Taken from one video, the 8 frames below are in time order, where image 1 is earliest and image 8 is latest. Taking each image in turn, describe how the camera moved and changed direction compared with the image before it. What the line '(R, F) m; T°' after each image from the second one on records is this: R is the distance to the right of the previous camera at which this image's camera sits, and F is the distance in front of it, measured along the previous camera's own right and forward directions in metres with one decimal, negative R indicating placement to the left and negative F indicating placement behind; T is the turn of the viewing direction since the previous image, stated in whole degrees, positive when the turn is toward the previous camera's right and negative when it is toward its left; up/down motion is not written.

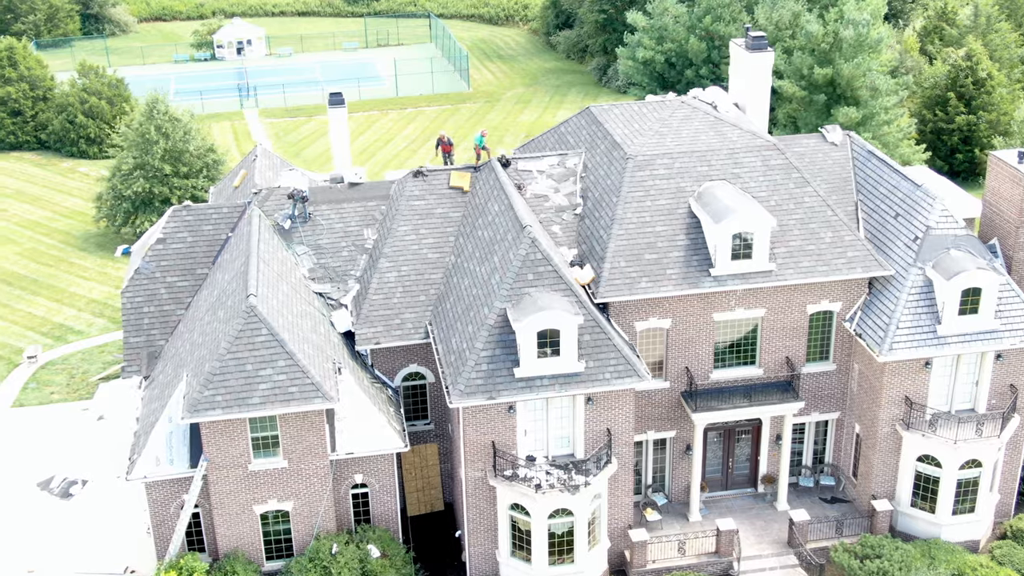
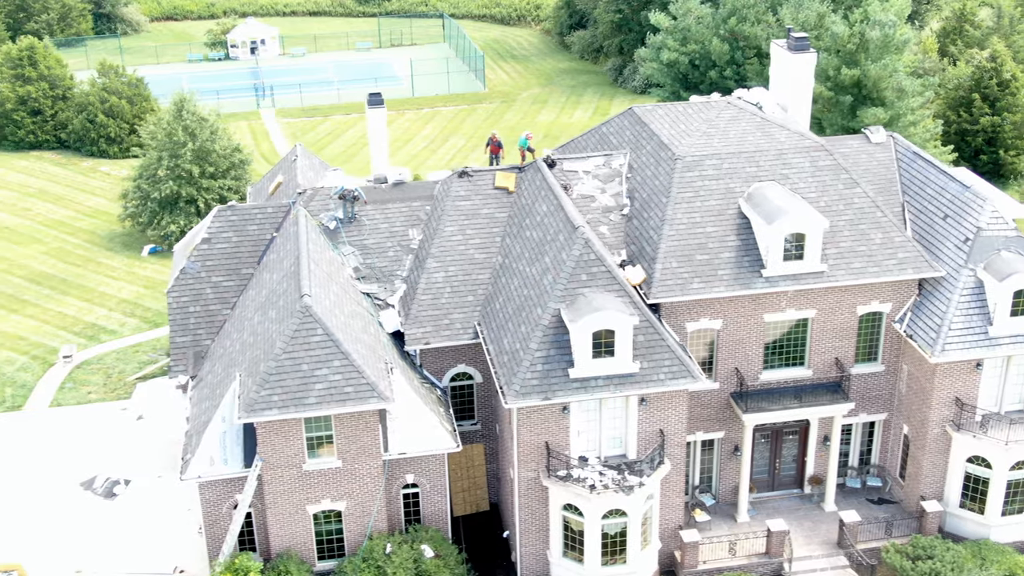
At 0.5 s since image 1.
(-1.4, 0.0) m; 0°
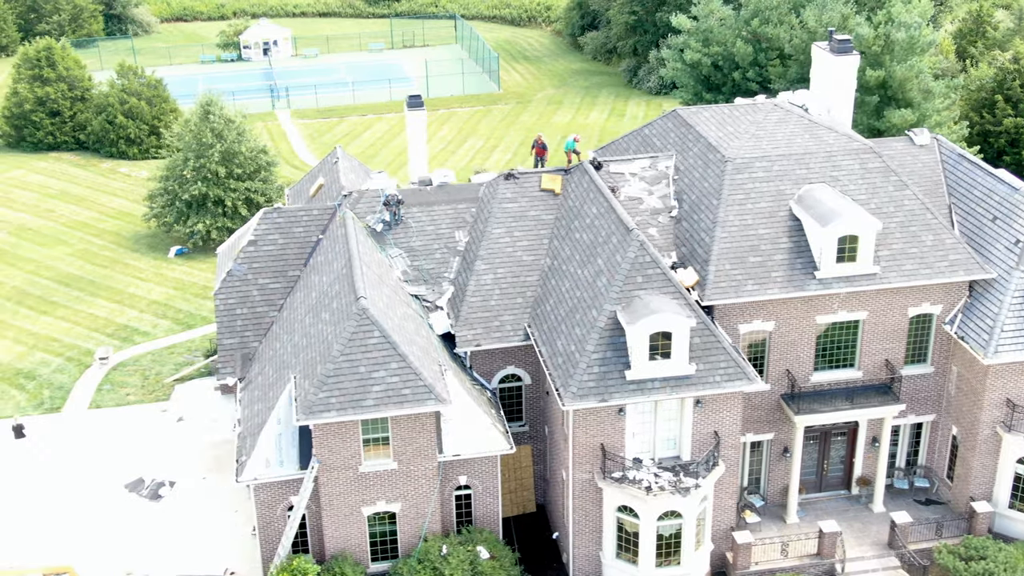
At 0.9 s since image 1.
(-1.5, 0.0) m; 0°
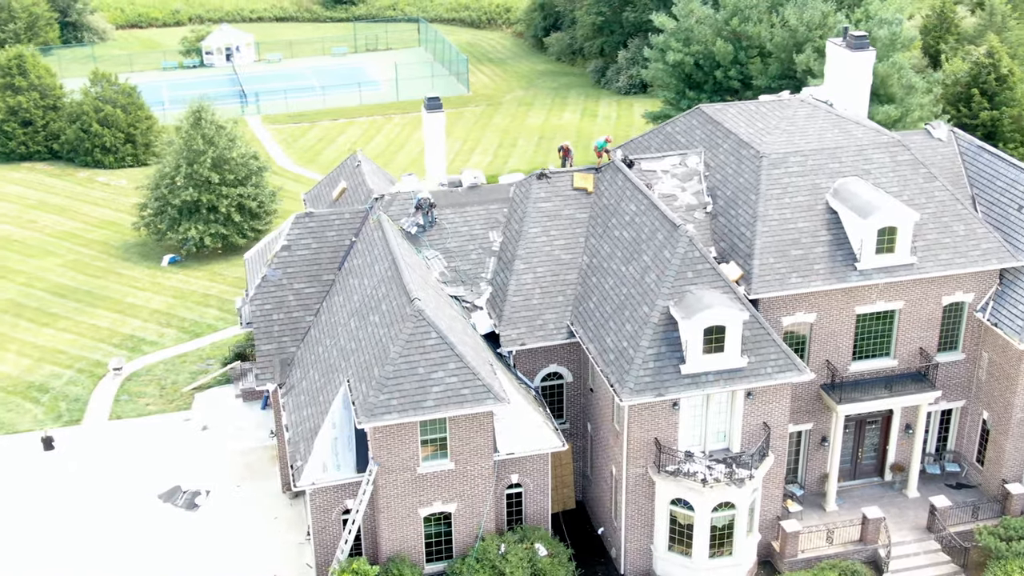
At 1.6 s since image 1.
(-2.9, -0.2) m; +3°
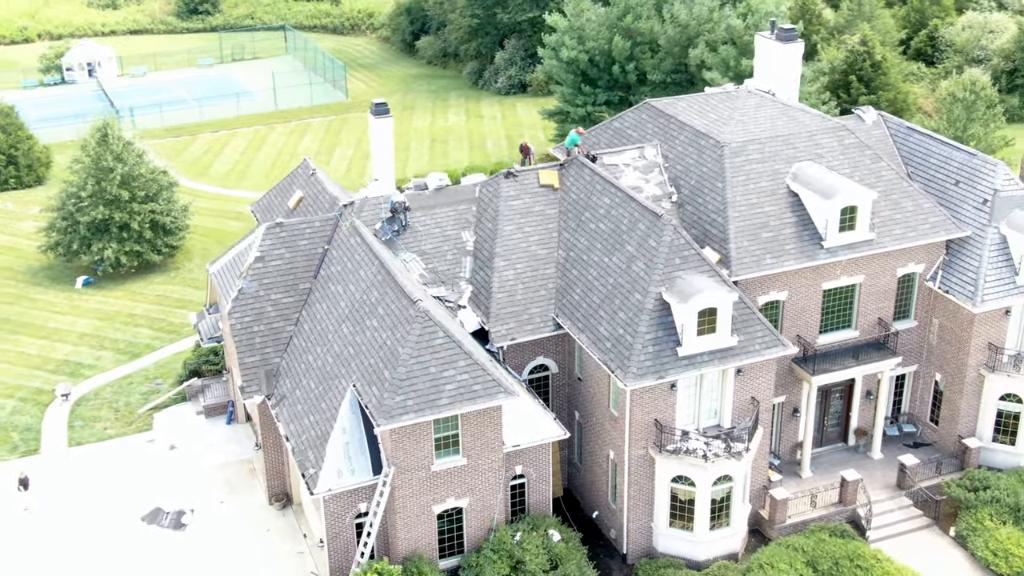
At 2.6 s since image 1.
(-4.2, -0.5) m; +8°
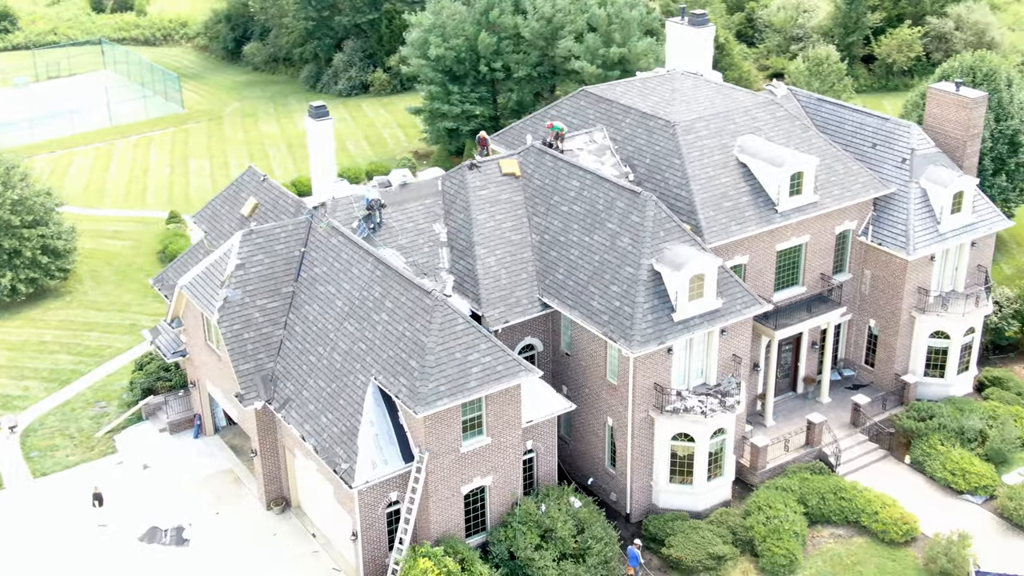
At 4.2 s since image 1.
(-6.1, -0.9) m; +10°
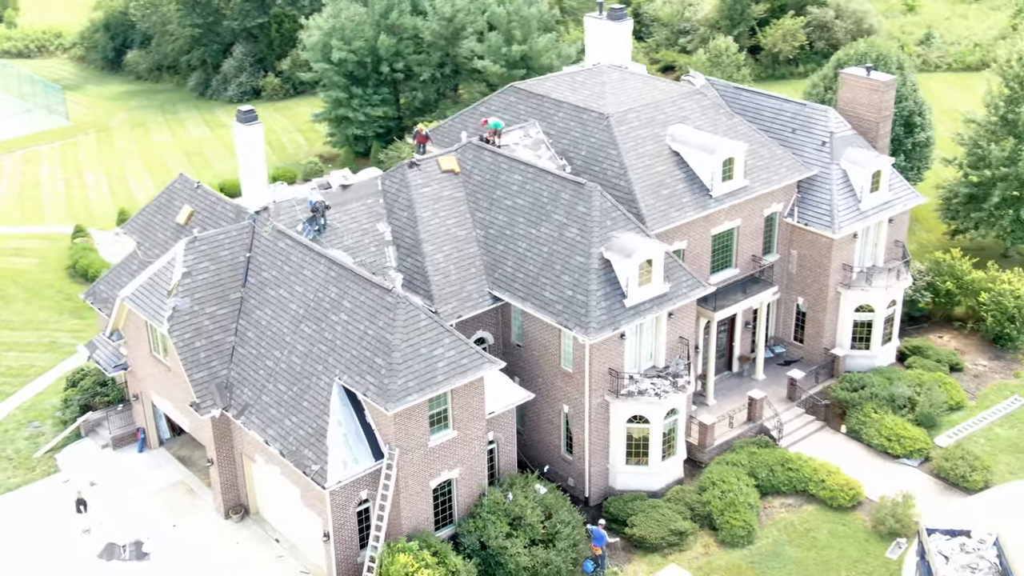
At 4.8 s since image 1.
(-2.3, -0.4) m; +6°
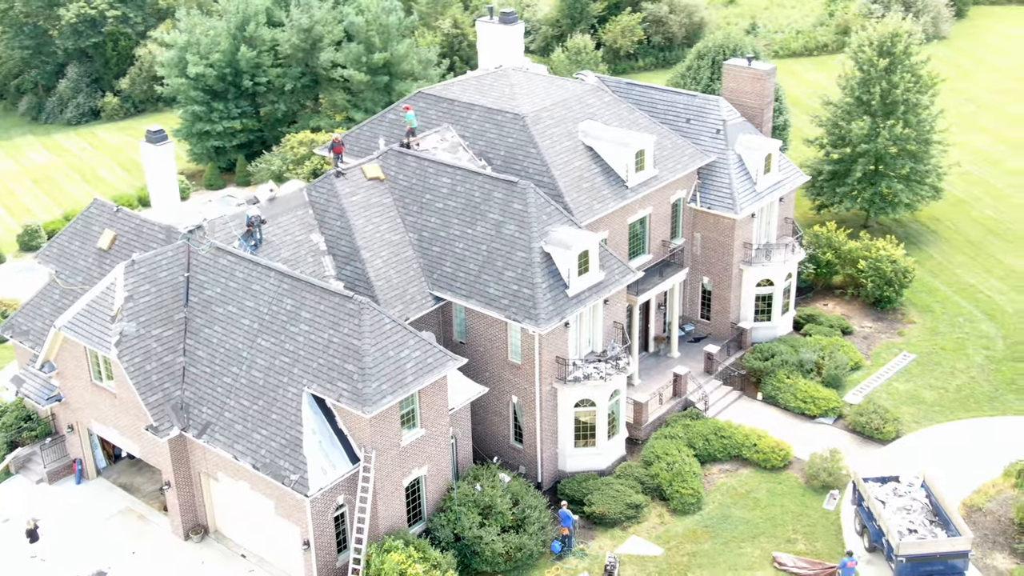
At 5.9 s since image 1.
(-4.1, -1.0) m; +9°
